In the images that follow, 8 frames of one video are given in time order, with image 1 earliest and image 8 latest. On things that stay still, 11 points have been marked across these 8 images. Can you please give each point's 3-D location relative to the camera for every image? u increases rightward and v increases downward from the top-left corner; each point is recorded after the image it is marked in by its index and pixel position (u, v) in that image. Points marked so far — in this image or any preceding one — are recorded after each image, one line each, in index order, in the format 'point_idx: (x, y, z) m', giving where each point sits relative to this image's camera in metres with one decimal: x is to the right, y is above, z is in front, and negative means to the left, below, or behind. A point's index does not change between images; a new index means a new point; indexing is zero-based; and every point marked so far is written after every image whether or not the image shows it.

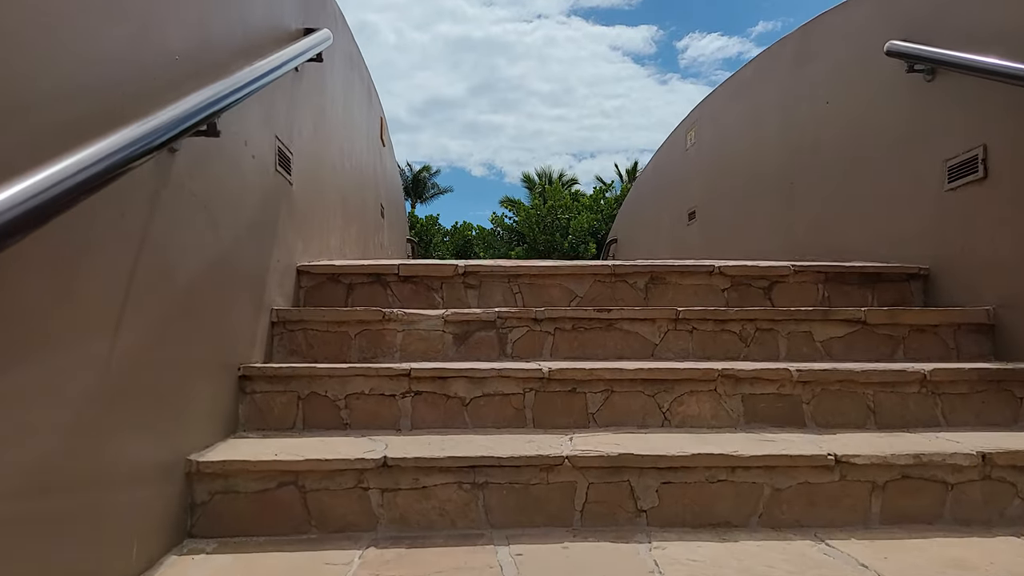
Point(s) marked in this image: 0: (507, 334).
0: (0.0, -0.1, +2.3) m
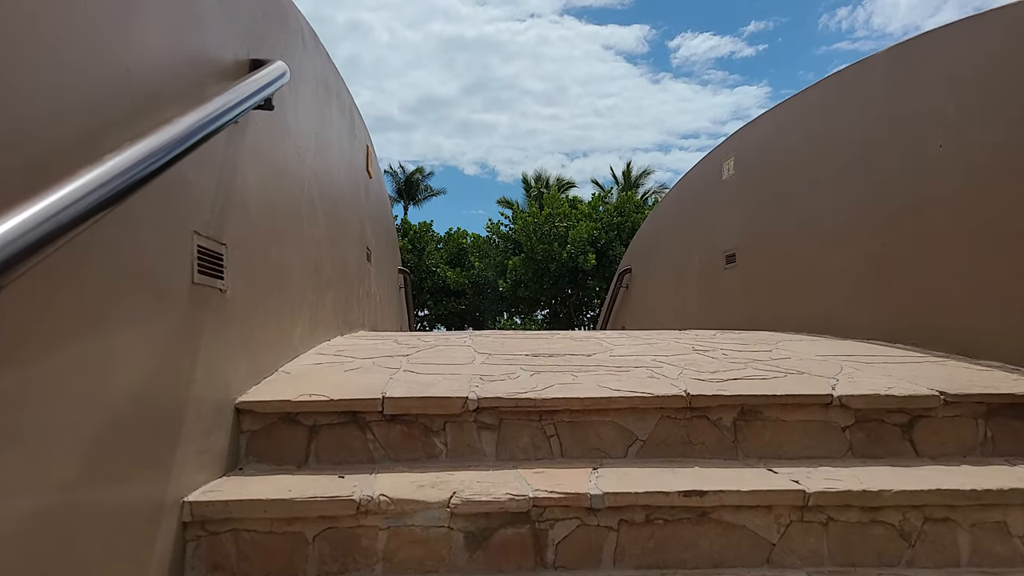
0: (+0.1, -0.5, +1.5) m
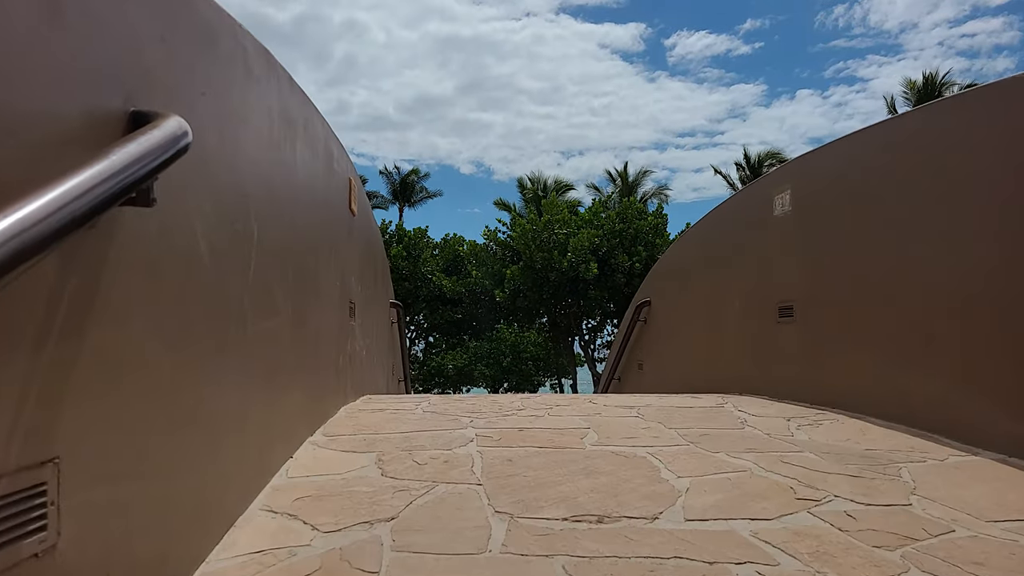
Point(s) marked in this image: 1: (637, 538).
0: (+0.2, -0.8, +0.7) m
1: (+0.3, -0.6, +1.6) m
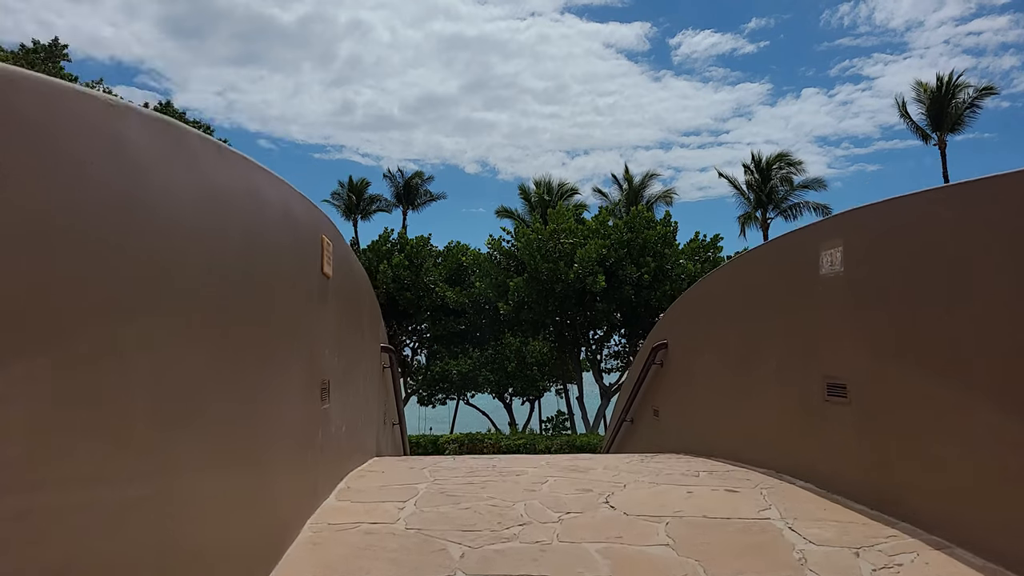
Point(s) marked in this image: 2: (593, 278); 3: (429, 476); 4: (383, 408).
0: (+0.1, -1.2, +0.1) m
1: (+0.3, -0.9, +1.0) m
2: (+2.1, +0.3, +19.6) m
3: (-0.4, -1.0, +4.0) m
4: (-1.2, -1.1, +6.7) m
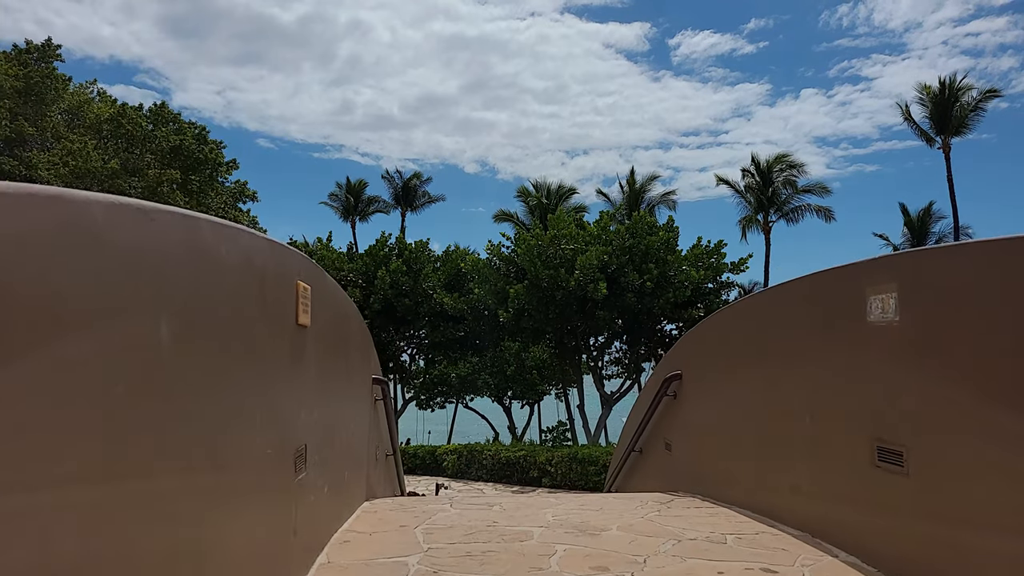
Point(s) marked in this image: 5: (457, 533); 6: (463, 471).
0: (+0.2, -1.4, -0.3) m
1: (+0.3, -1.1, +0.6) m
2: (+2.1, +0.1, +19.2) m
3: (-0.4, -1.2, +3.6) m
4: (-1.2, -1.3, +6.3) m
5: (-0.3, -1.3, +3.8) m
6: (-1.3, -4.7, +19.2) m
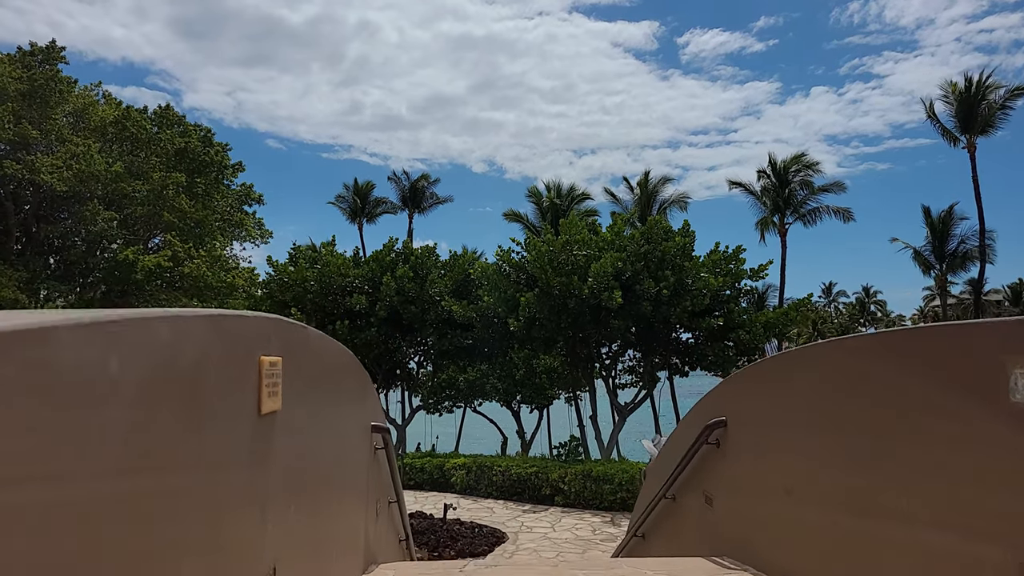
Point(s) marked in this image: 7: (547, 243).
0: (+0.2, -1.6, -1.1) m
1: (+0.4, -1.3, -0.1) m
2: (+2.4, -0.2, +18.4) m
3: (-0.3, -1.5, +2.9) m
4: (-1.0, -1.5, +5.6) m
5: (-0.2, -1.5, +3.1) m
6: (-1.0, -5.0, +18.5) m
7: (+1.0, +1.2, +19.6) m
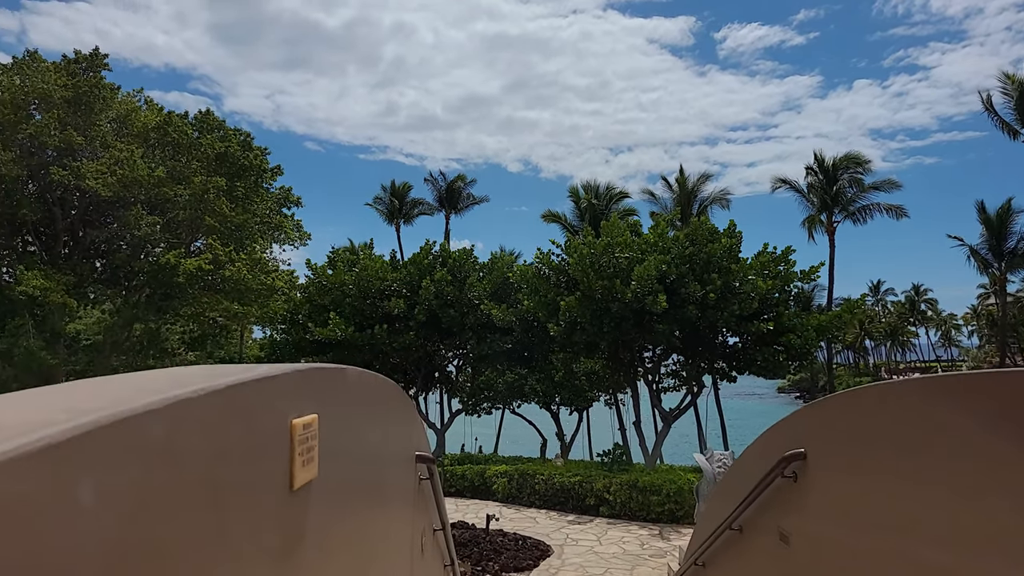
0: (+0.3, -1.7, -1.5) m
1: (+0.5, -1.5, -0.6) m
2: (+3.4, -0.2, +17.9) m
3: (-0.1, -1.6, +2.5) m
4: (-0.6, -1.7, +5.2) m
5: (+0.1, -1.6, +2.7) m
6: (+0.1, -5.1, +18.1) m
7: (+2.0, +1.1, +19.1) m
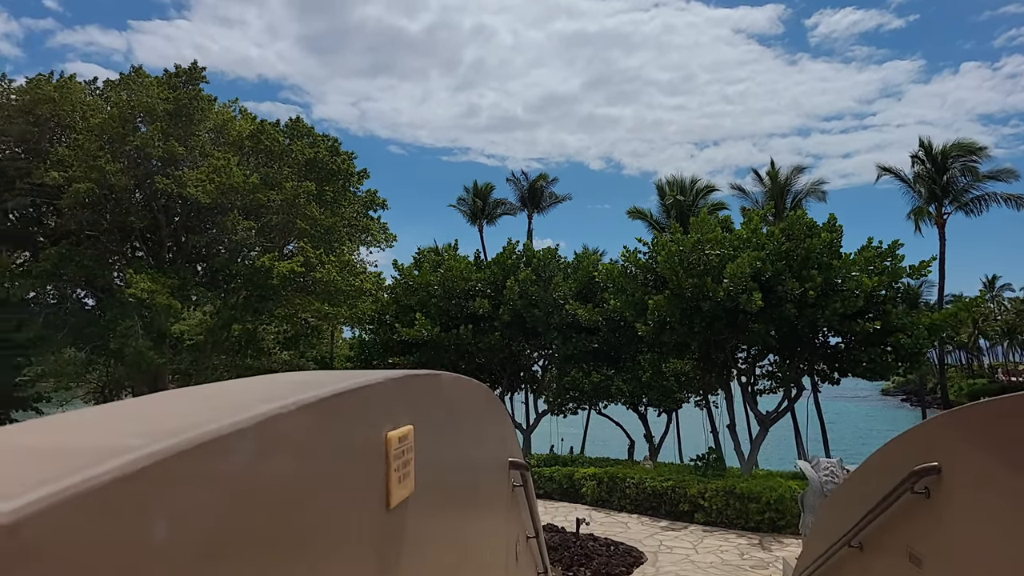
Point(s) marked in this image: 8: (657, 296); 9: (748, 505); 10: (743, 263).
0: (+0.2, -1.7, -1.8) m
1: (+0.5, -1.5, -0.9) m
2: (+5.5, -0.2, +17.1) m
3: (+0.3, -1.6, +2.1) m
4: (0.0, -1.7, +4.9) m
5: (+0.5, -1.6, +2.3) m
6: (+2.2, -5.0, +17.6) m
7: (+4.2, +1.1, +18.4) m
8: (+3.8, -0.2, +19.0) m
9: (+4.7, -4.3, +14.8) m
10: (+5.4, +0.6, +17.1) m
